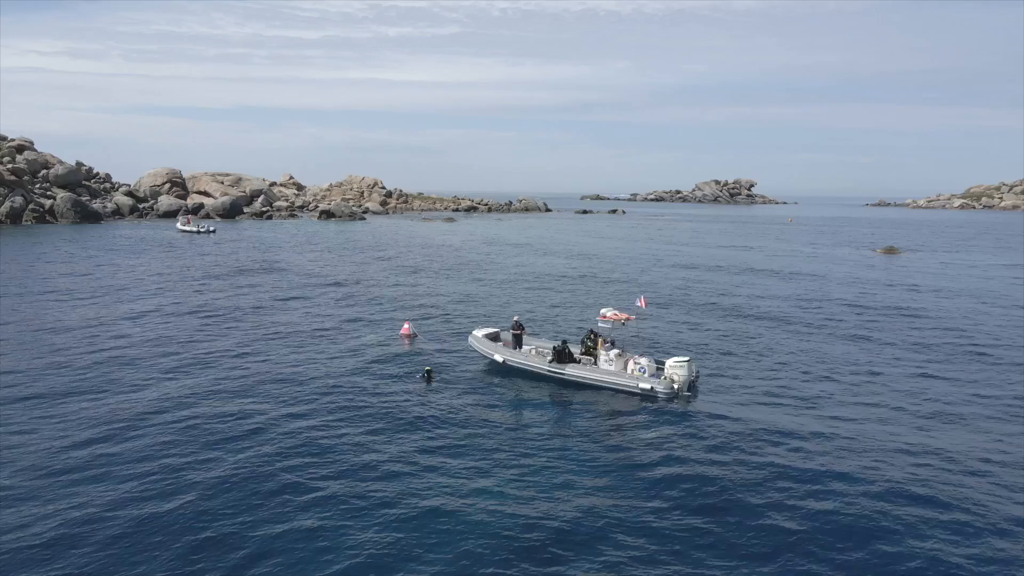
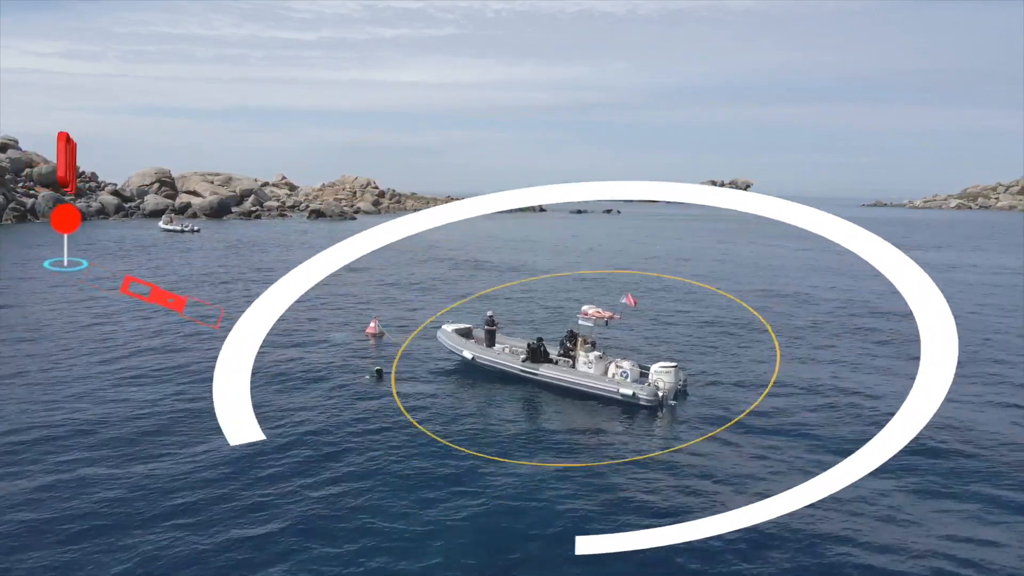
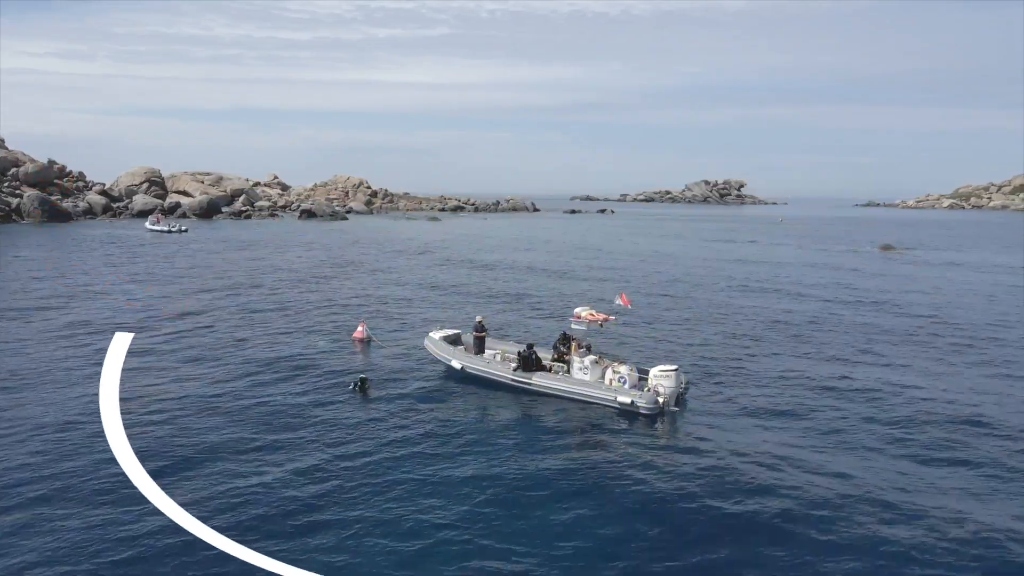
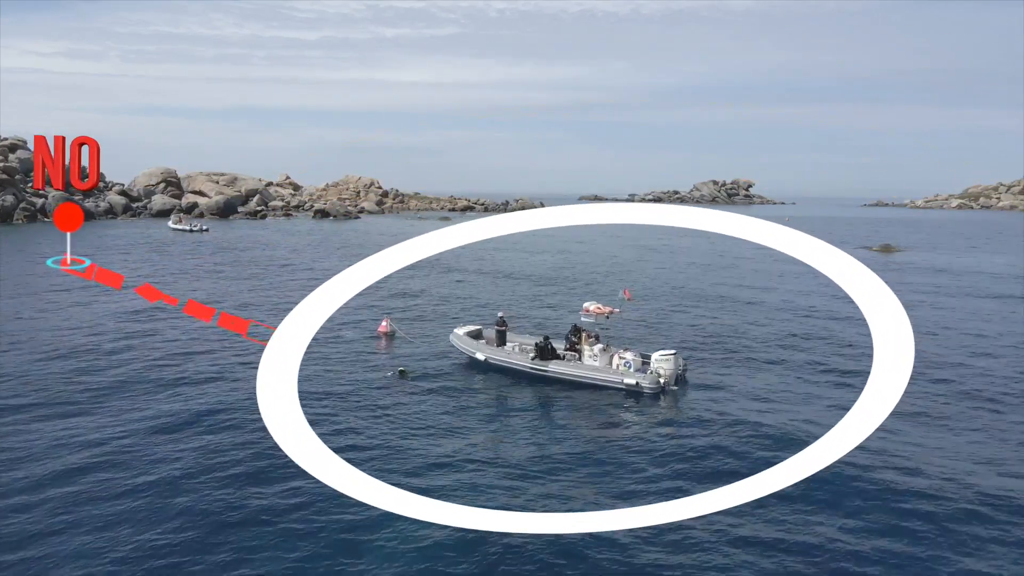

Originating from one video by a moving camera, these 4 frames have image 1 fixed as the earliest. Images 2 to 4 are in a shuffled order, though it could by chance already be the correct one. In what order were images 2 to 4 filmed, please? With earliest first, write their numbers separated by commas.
4, 2, 3
